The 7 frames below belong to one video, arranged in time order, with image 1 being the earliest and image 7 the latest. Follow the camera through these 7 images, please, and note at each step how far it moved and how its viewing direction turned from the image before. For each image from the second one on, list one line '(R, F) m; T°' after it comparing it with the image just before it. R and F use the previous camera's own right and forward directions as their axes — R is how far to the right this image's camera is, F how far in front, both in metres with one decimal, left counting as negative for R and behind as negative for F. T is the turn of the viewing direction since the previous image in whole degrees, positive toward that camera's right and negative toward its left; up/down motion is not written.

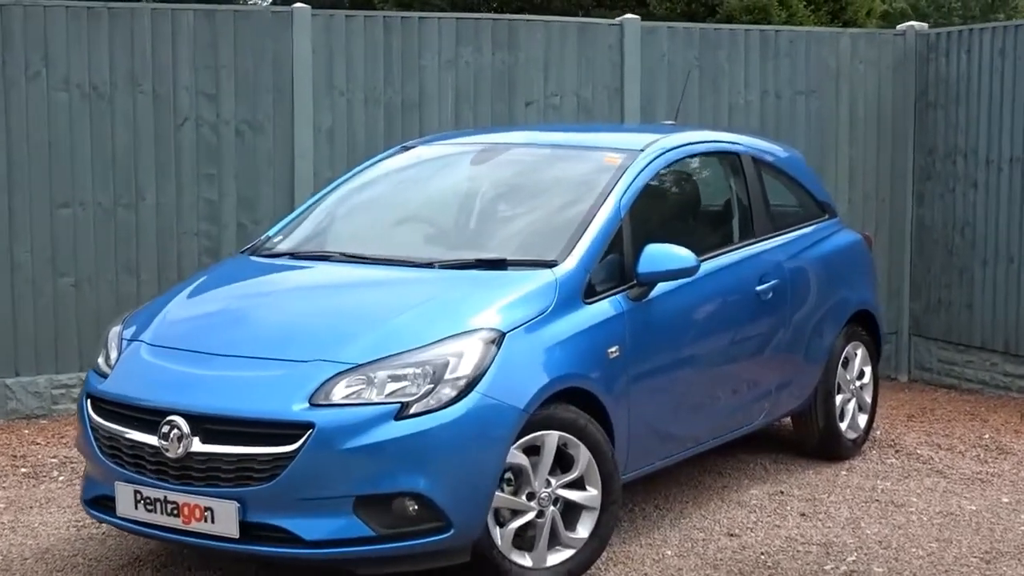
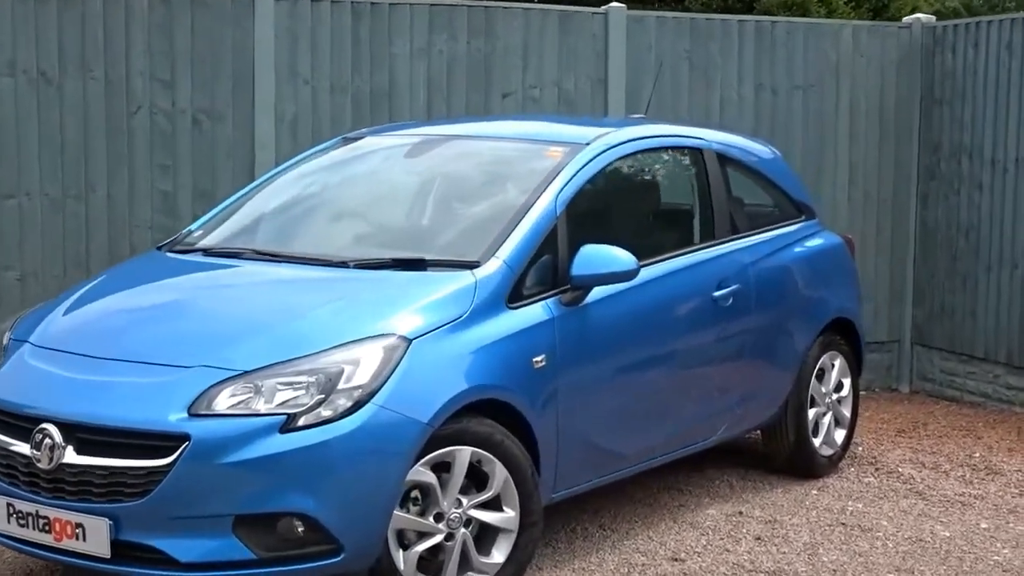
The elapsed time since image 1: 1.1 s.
(+0.4, +0.4) m; -2°
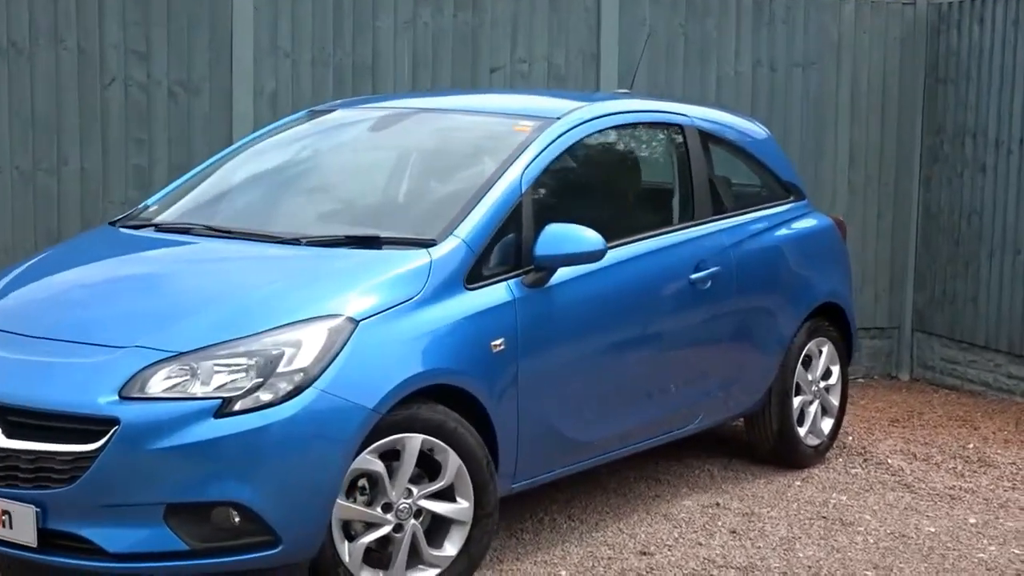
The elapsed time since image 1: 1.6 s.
(+0.2, +0.2) m; -1°
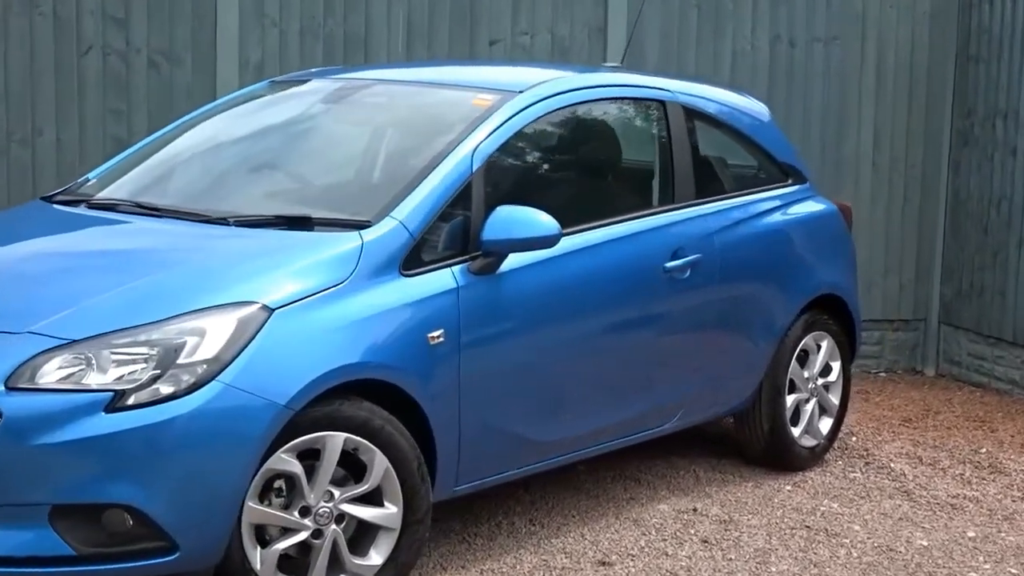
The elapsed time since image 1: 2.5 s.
(+0.3, +0.4) m; -2°
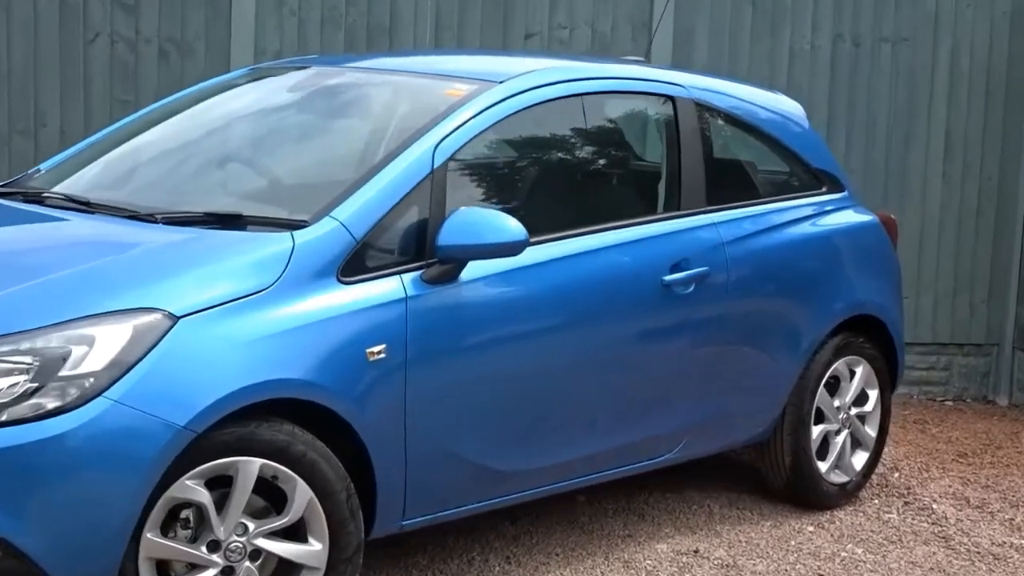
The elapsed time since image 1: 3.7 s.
(+0.4, +0.5) m; -4°
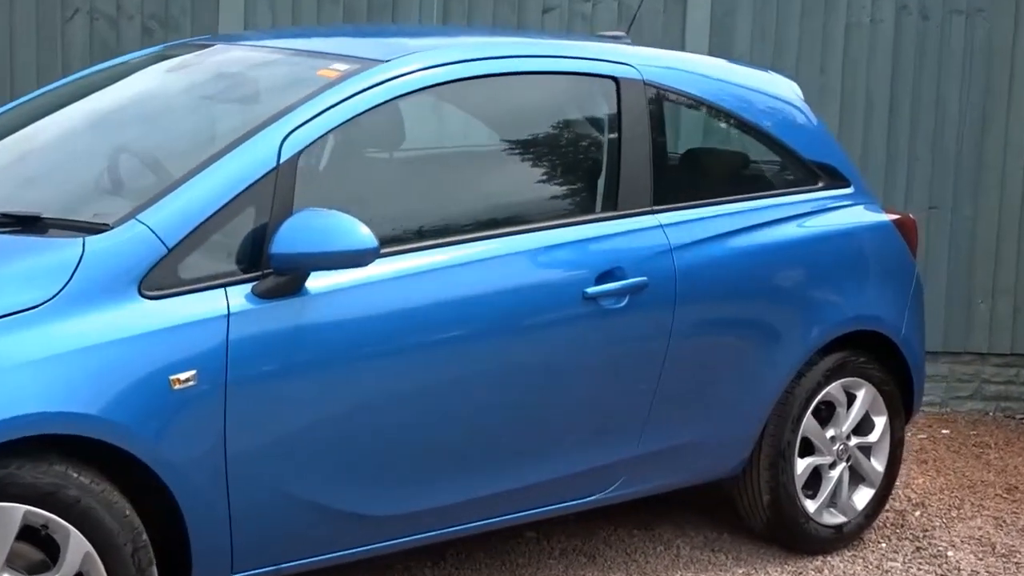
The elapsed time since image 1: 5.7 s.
(+0.7, +0.6) m; -7°
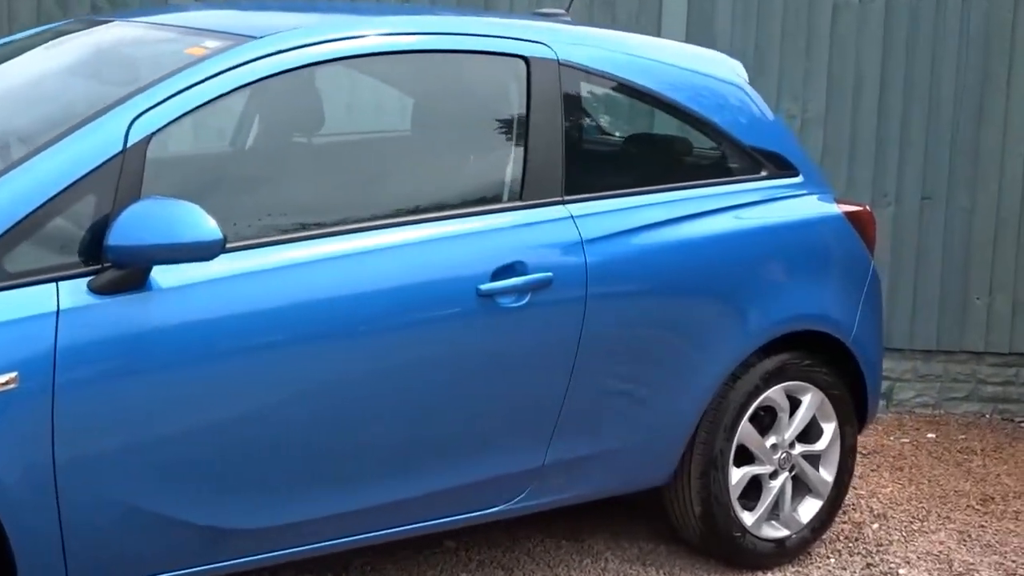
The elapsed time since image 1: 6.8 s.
(+0.4, +0.3) m; -3°
